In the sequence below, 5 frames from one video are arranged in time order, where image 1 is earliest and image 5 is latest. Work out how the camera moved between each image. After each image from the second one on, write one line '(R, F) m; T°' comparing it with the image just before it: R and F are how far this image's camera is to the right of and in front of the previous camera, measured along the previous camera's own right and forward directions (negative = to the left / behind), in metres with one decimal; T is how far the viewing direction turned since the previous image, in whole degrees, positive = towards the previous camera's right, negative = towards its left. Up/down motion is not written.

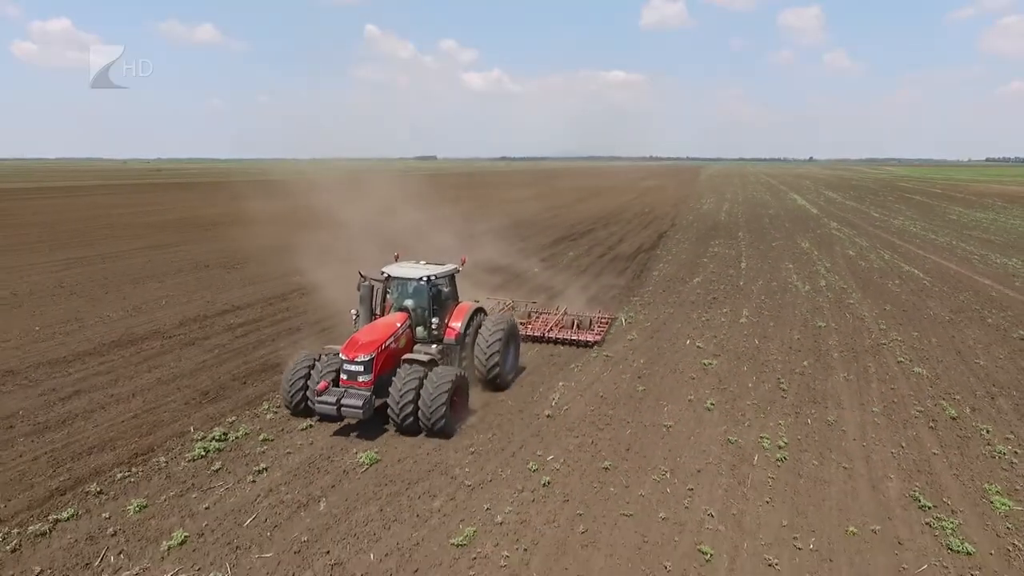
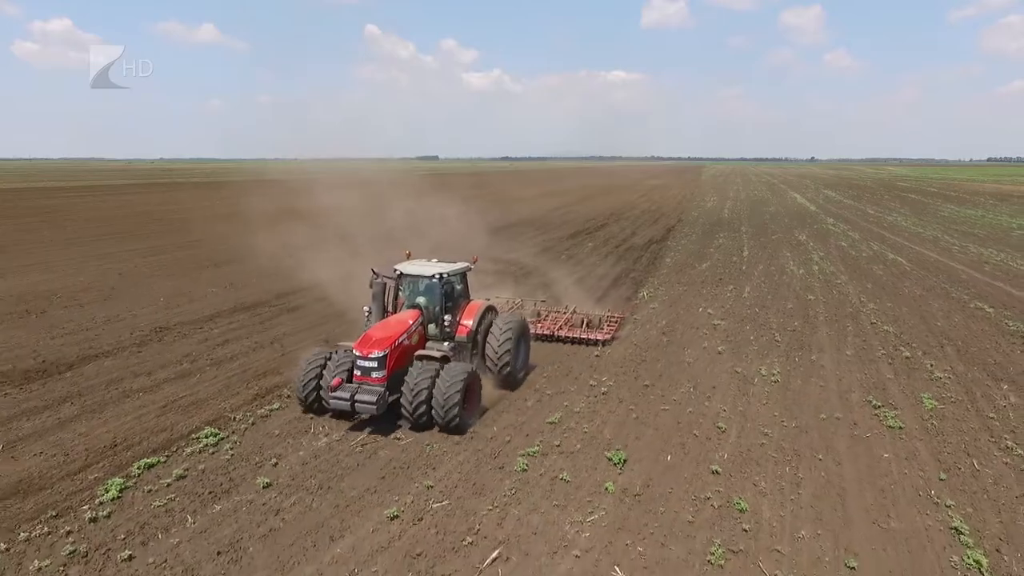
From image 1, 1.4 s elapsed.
(-0.6, -2.6) m; 0°
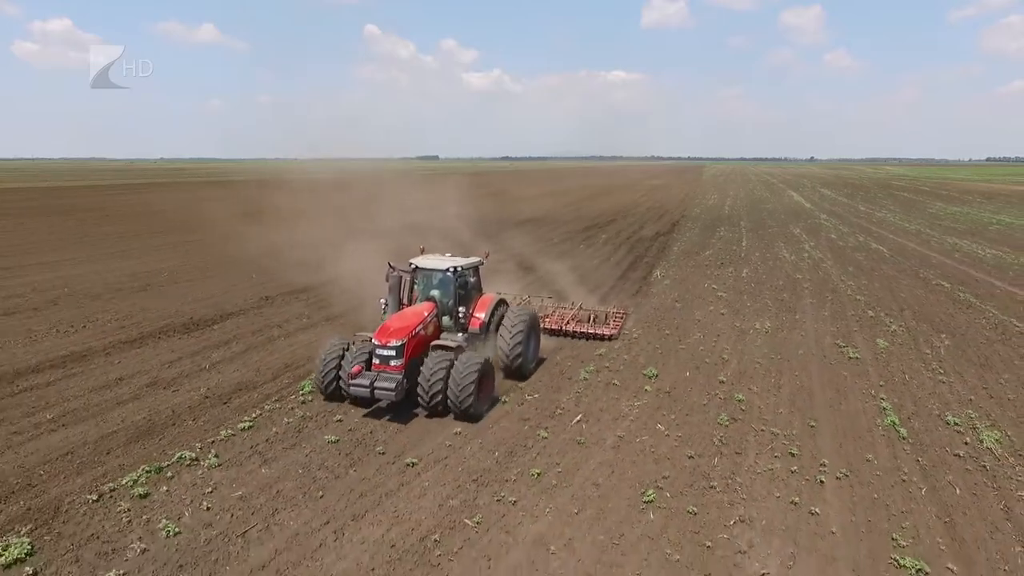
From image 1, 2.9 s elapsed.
(-0.6, -2.8) m; 0°
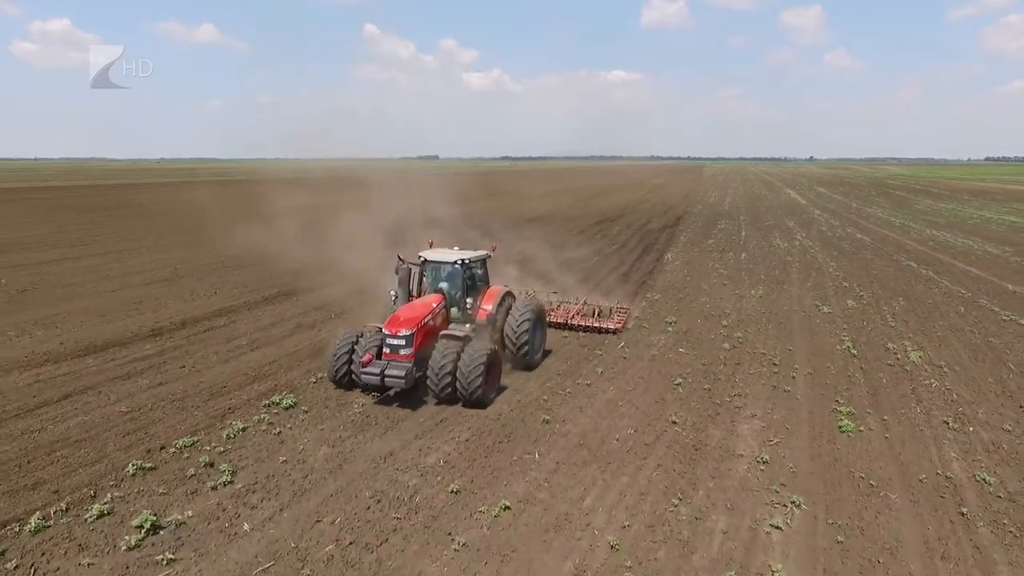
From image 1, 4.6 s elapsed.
(-0.7, -3.1) m; 0°
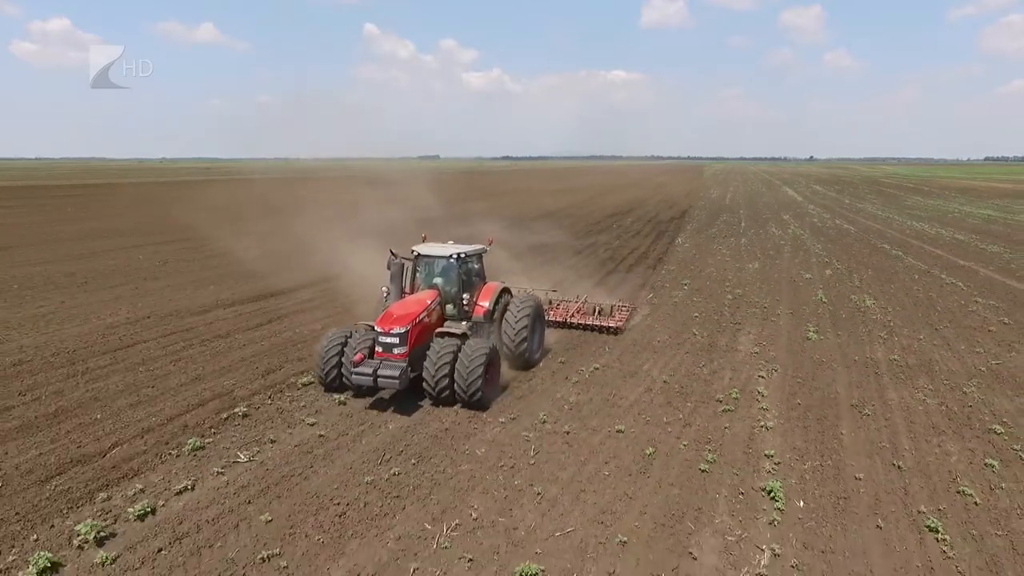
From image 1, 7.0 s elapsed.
(-0.8, -3.6) m; 0°
